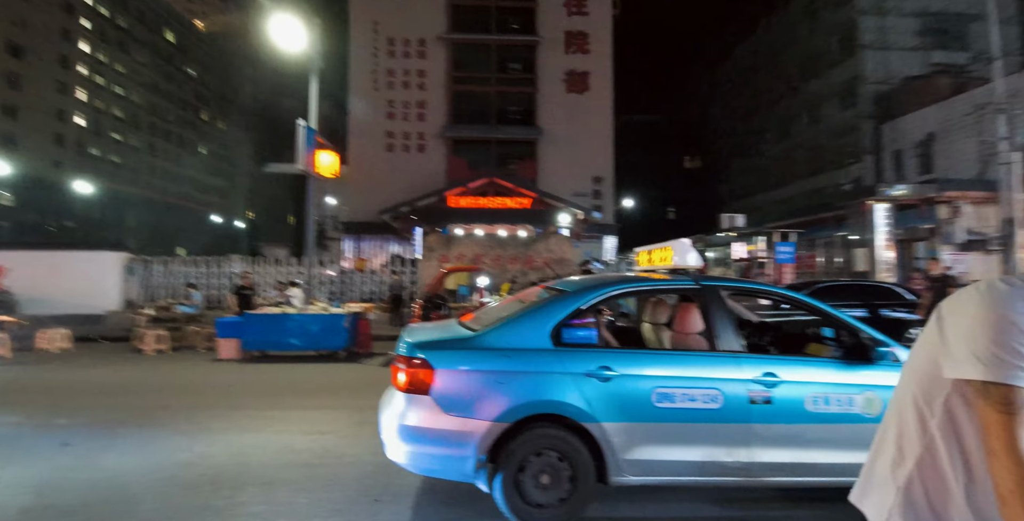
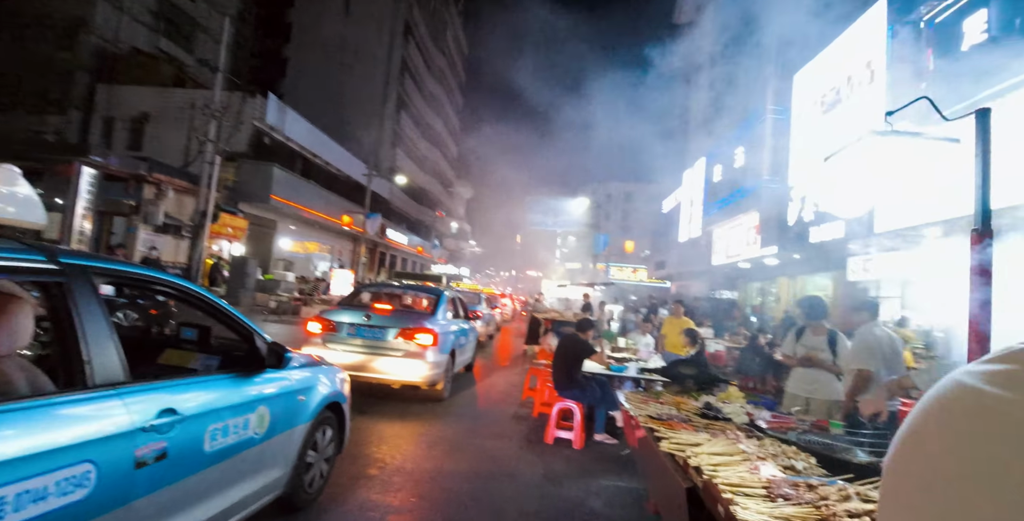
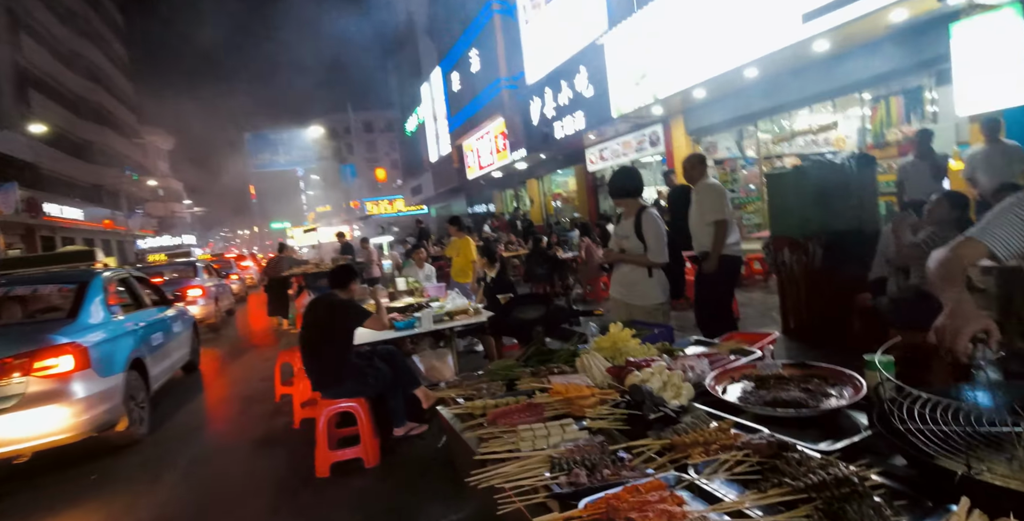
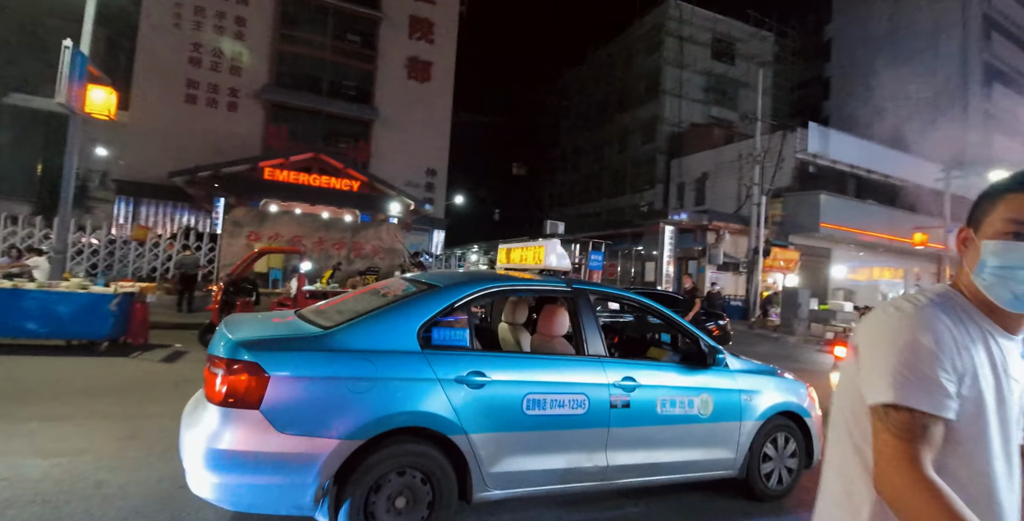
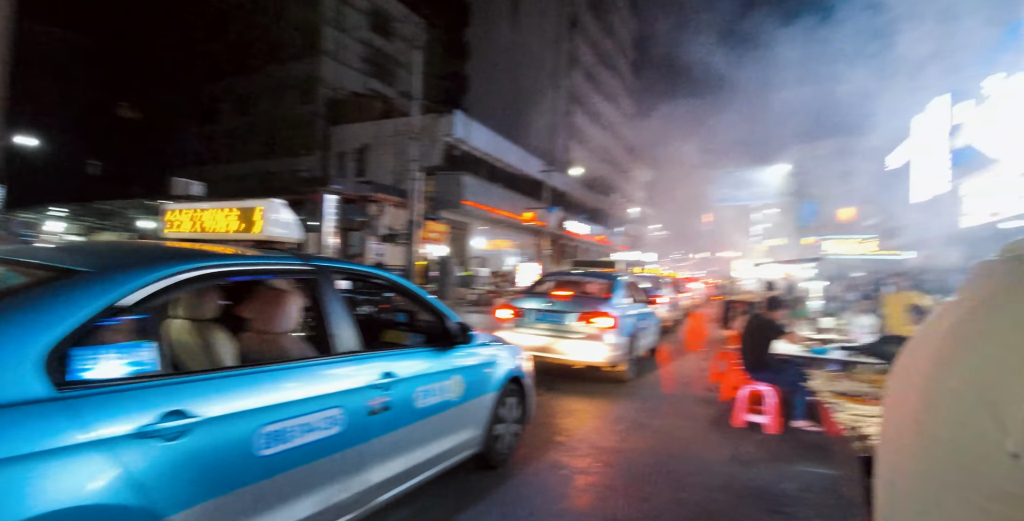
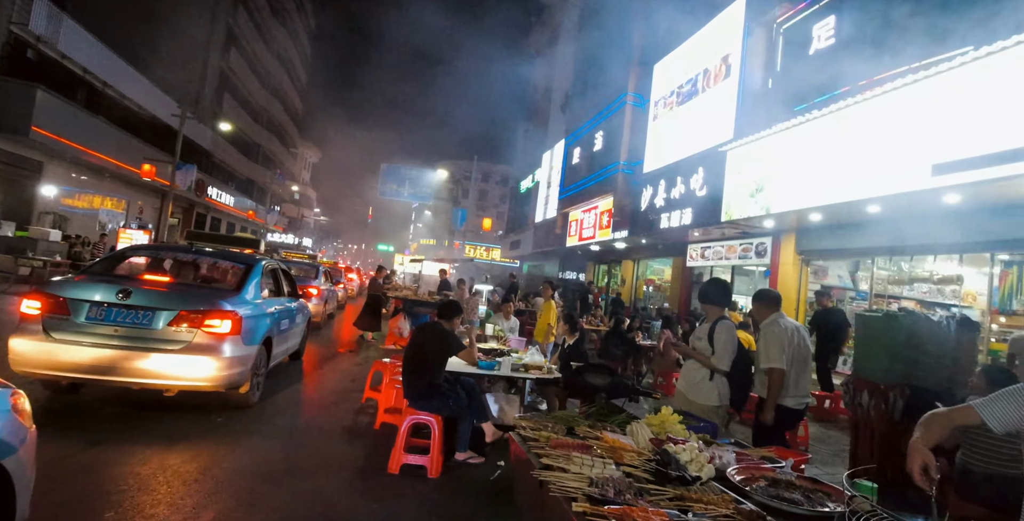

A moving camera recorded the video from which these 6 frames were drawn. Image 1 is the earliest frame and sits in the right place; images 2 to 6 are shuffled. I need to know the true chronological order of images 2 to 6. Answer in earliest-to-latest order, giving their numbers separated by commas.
4, 5, 2, 6, 3
